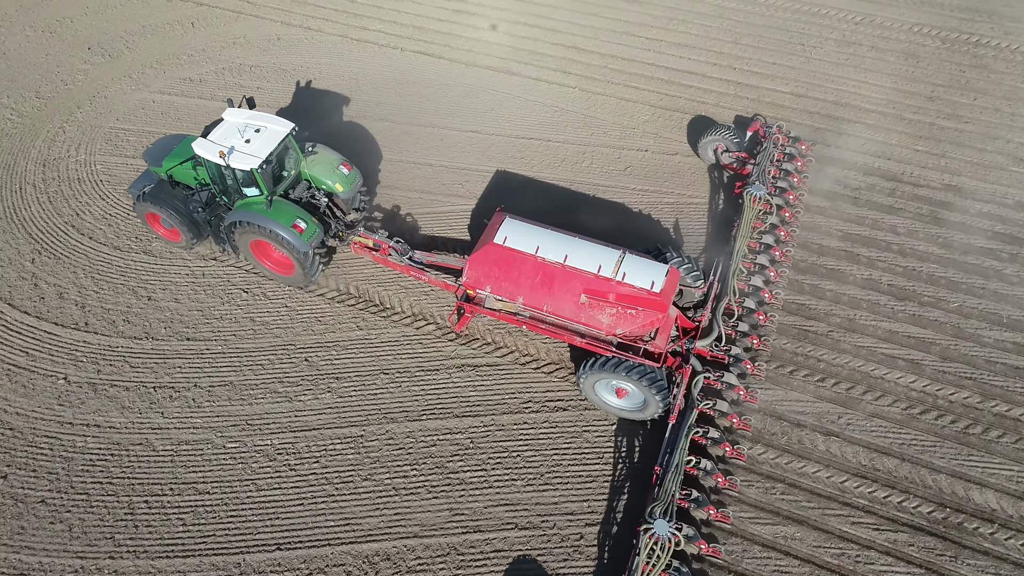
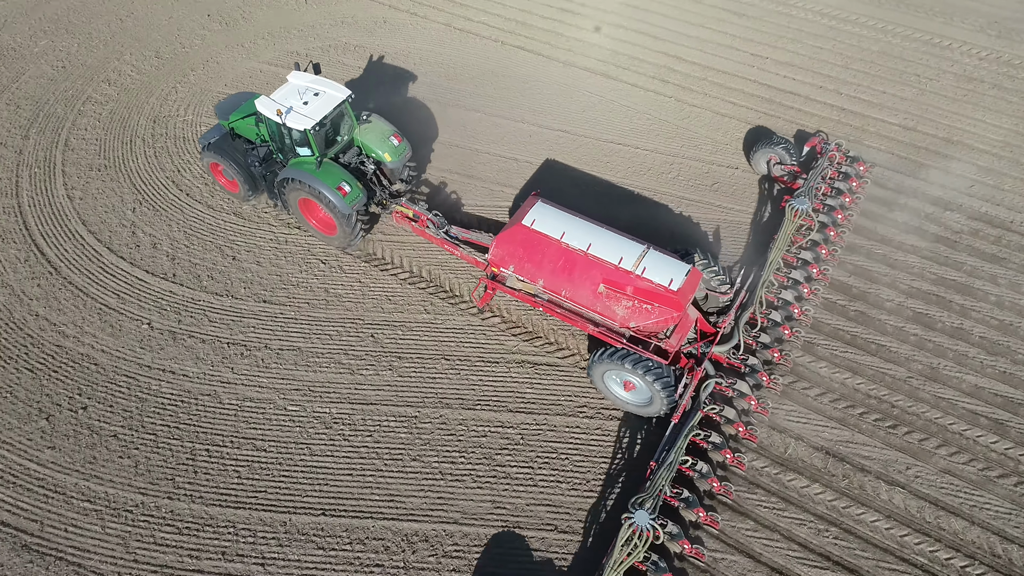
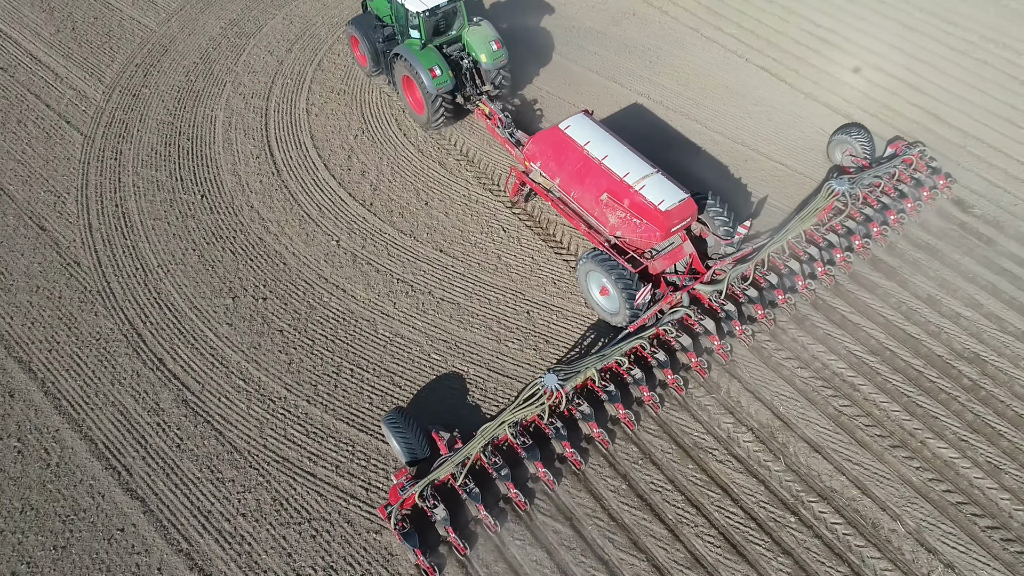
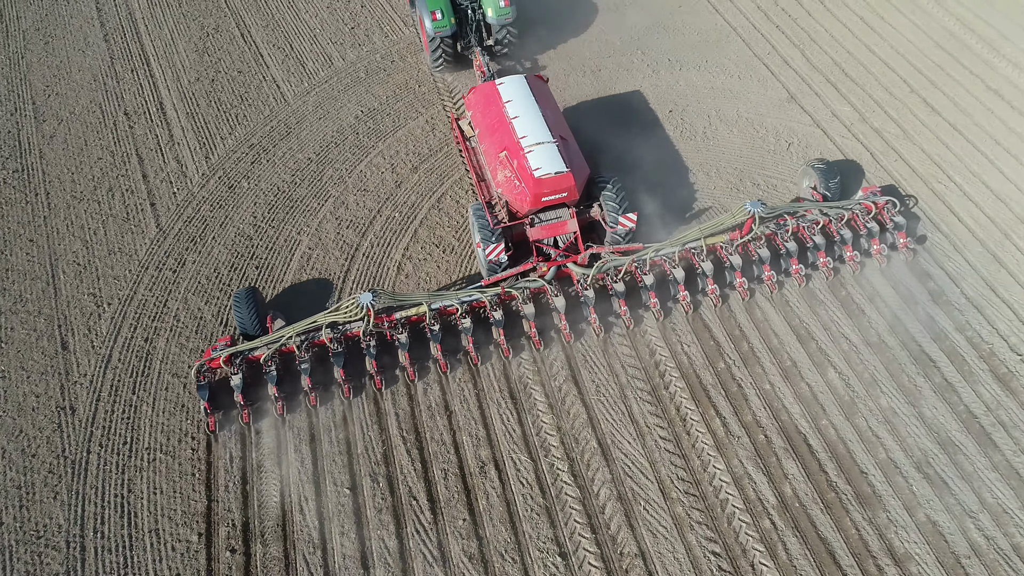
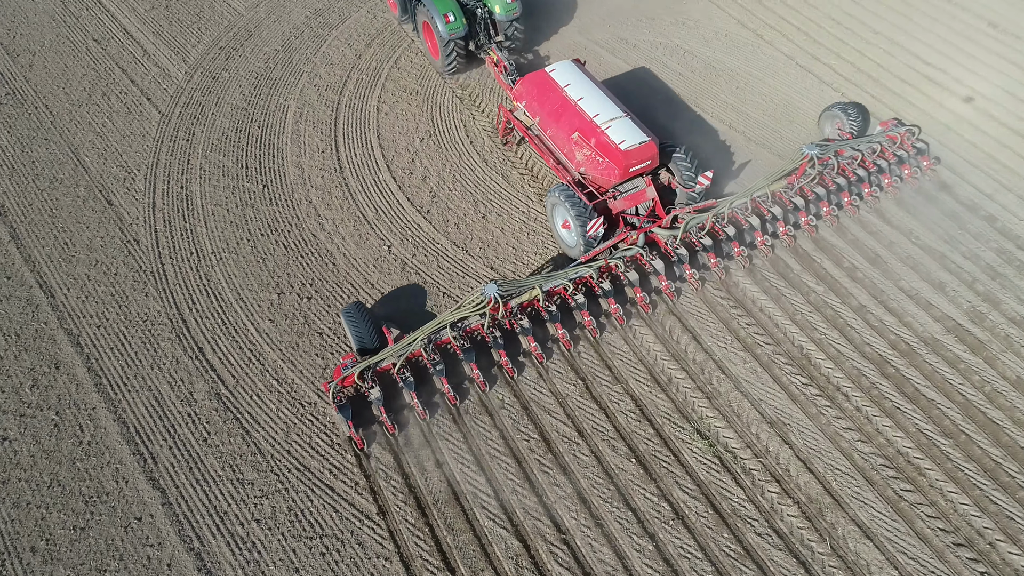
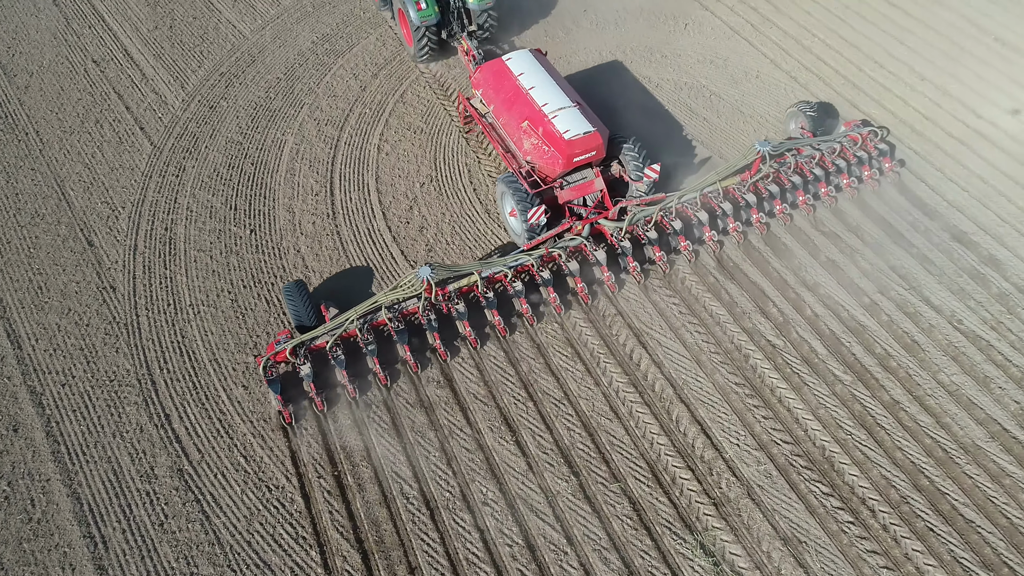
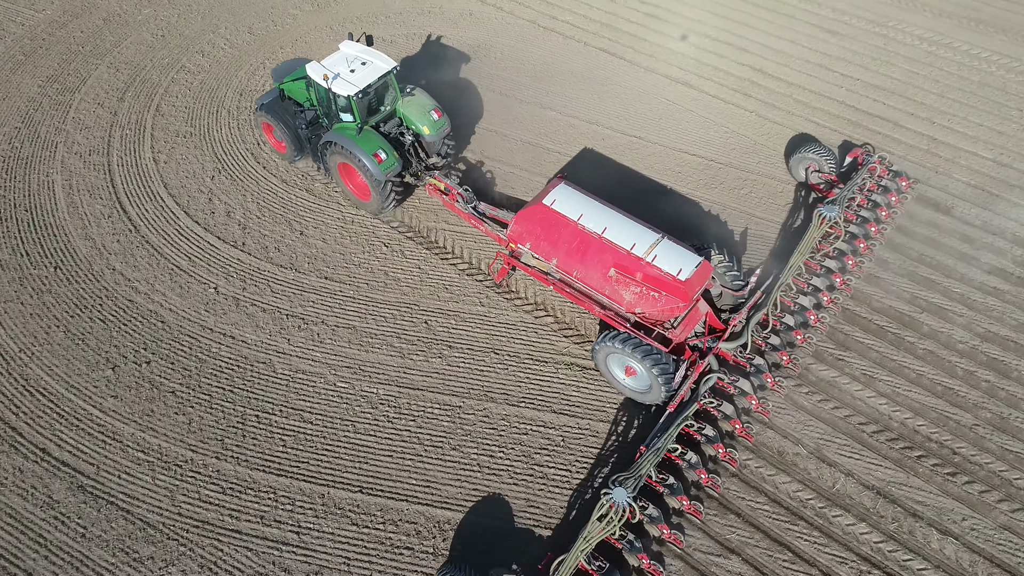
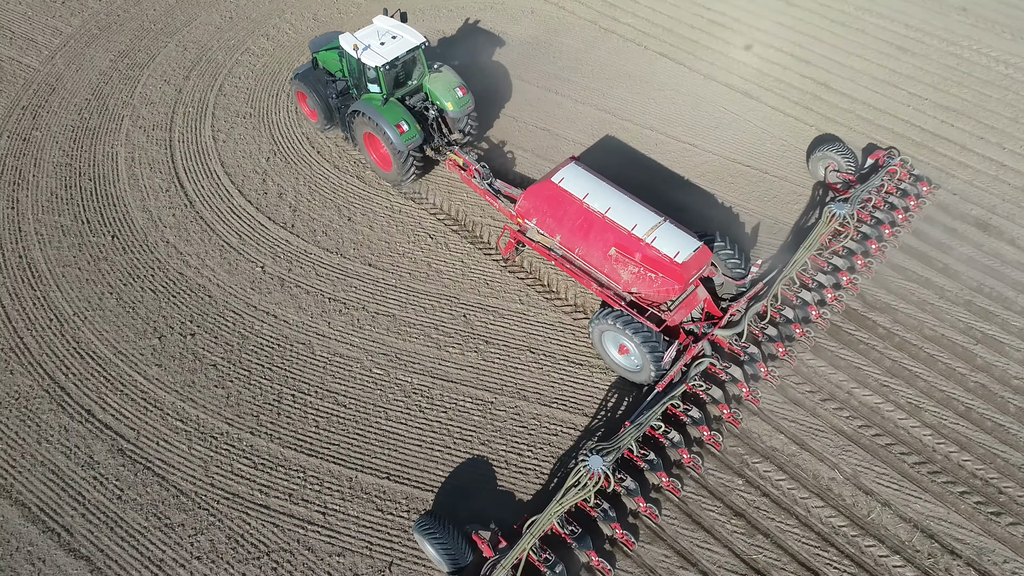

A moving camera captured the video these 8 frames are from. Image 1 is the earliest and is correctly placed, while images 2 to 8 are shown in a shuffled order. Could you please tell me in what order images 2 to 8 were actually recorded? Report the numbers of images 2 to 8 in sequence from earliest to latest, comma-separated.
2, 7, 8, 3, 5, 6, 4
